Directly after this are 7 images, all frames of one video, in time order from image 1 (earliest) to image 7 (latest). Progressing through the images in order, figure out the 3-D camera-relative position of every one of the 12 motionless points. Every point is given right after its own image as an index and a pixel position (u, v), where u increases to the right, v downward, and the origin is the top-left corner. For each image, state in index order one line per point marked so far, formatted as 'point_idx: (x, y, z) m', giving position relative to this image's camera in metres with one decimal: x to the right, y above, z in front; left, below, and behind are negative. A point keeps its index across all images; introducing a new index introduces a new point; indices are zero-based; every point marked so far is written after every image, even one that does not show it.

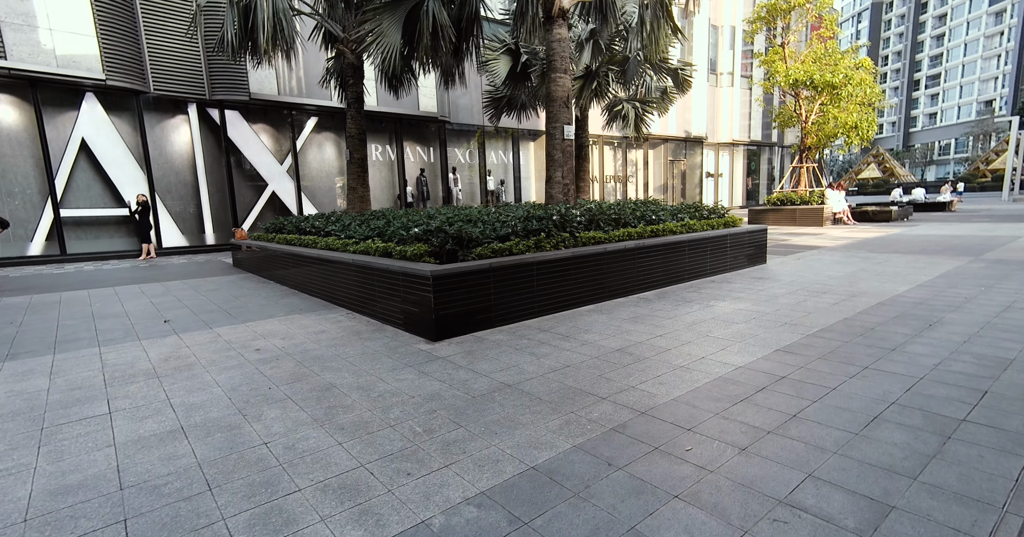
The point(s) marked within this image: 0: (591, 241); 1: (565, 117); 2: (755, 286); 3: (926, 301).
0: (+1.0, +0.4, +7.4) m
1: (+0.8, +2.5, +9.0) m
2: (+3.6, -0.3, +8.2) m
3: (+4.9, -0.4, +6.6) m
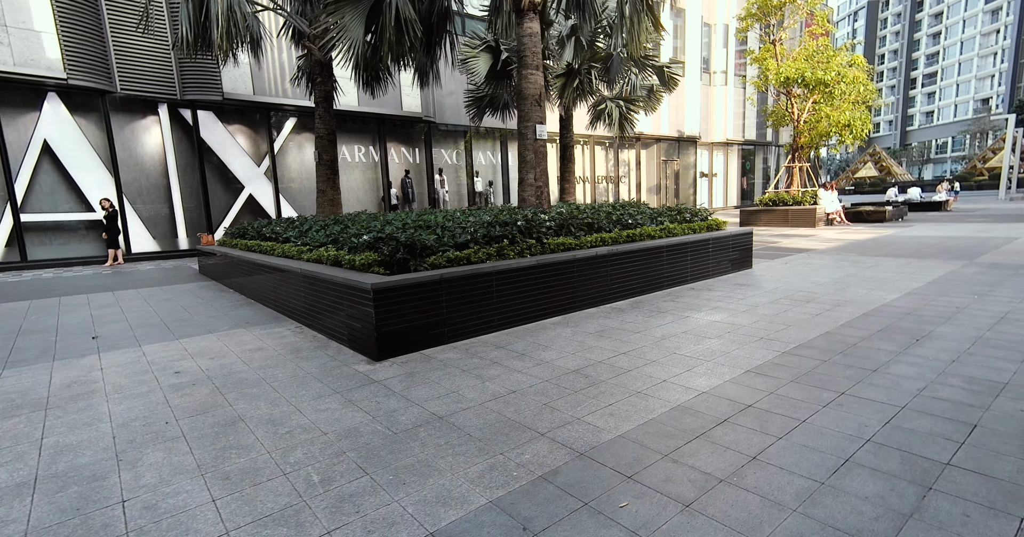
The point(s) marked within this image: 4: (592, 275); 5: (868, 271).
0: (+0.6, +0.3, +6.9) m
1: (+0.4, +2.4, +8.5) m
2: (+3.2, -0.4, +7.8) m
3: (+4.5, -0.5, +6.2) m
4: (+1.0, -0.1, +7.0) m
5: (+6.0, 0.0, +9.3) m
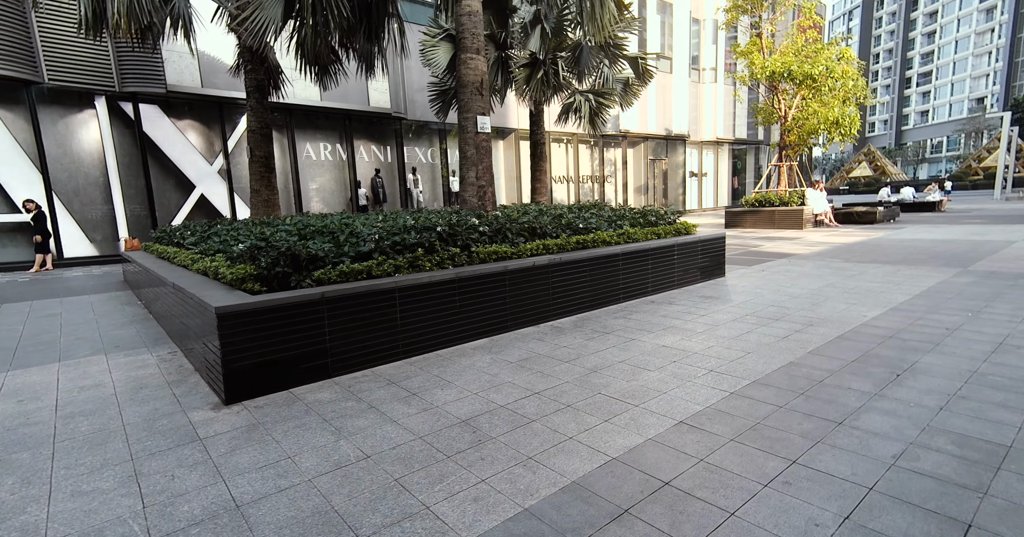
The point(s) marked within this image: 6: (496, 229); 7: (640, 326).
0: (-0.2, +0.1, +6.0) m
1: (-0.5, +2.2, +7.6) m
2: (+2.3, -0.5, +6.9) m
3: (+3.6, -0.6, +5.3) m
4: (+0.2, -0.2, +6.1) m
5: (+5.1, -0.2, +8.4) m
6: (-0.2, +0.5, +6.5) m
7: (+1.4, -0.6, +6.1) m
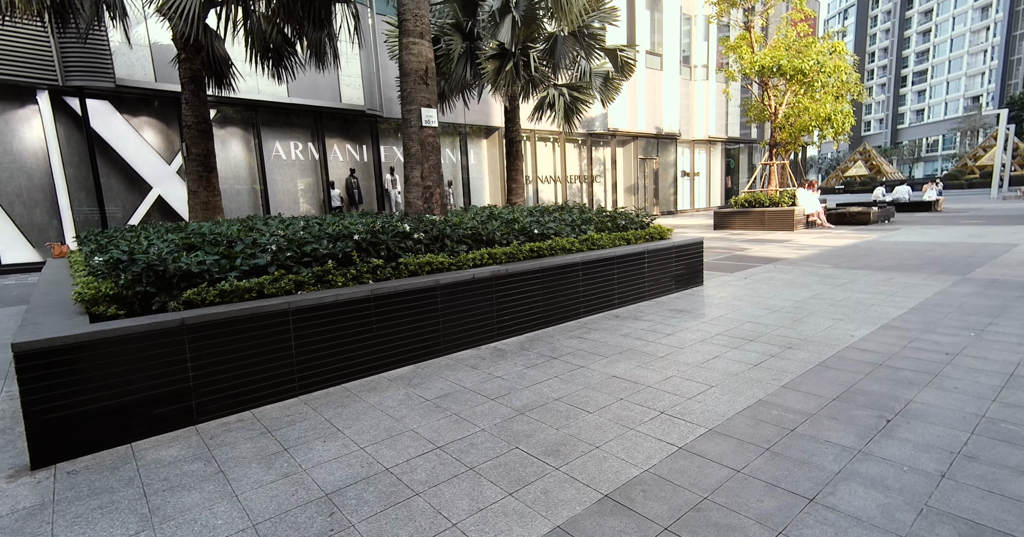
0: (-0.9, 0.0, +5.2) m
1: (-1.1, +2.1, +6.8) m
2: (+1.7, -0.6, +6.1) m
3: (+3.0, -0.8, +4.5) m
4: (-0.4, -0.4, +5.3) m
5: (+4.5, -0.3, +7.6) m
6: (-0.8, +0.3, +5.7) m
7: (+0.8, -0.8, +5.3) m
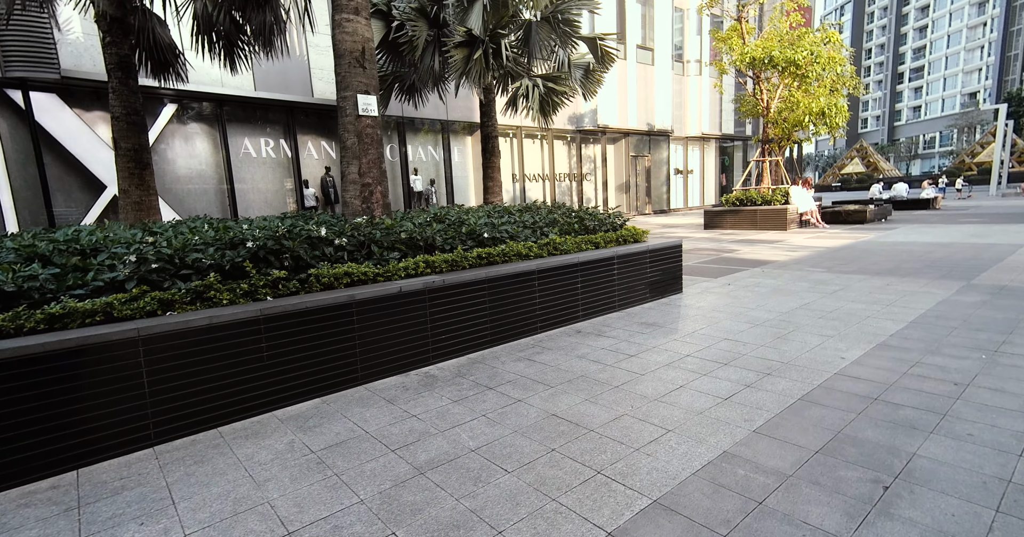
0: (-1.4, -0.1, +4.4) m
1: (-1.7, +2.0, +6.0) m
2: (+1.2, -0.7, +5.3) m
3: (+2.5, -0.9, +3.7) m
4: (-1.0, -0.5, +4.5) m
5: (+3.9, -0.4, +6.9) m
6: (-1.4, +0.2, +4.9) m
7: (+0.2, -0.9, +4.5) m
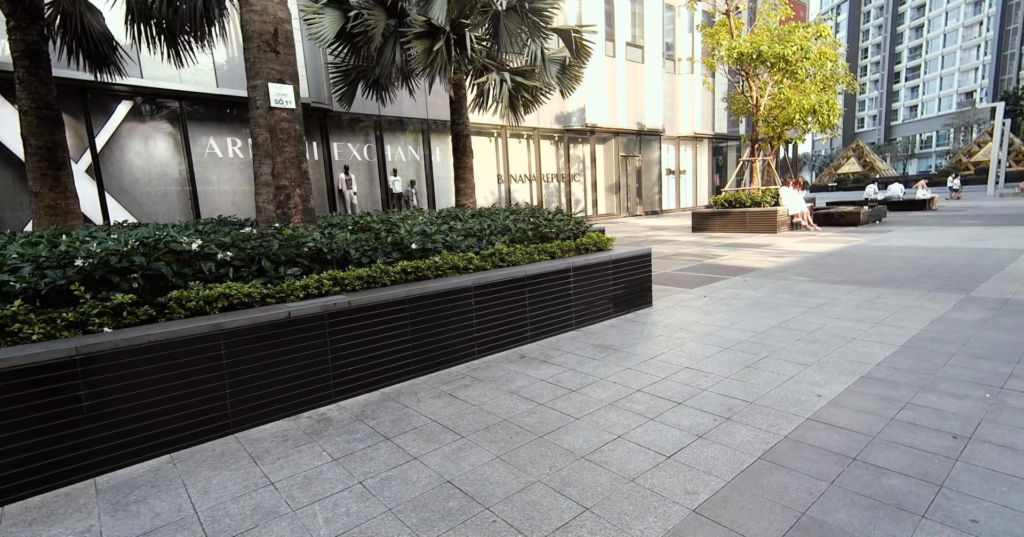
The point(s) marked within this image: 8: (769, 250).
0: (-2.0, -0.3, +3.6) m
1: (-2.3, +1.9, +5.2) m
2: (+0.6, -0.9, +4.6) m
3: (+1.9, -1.0, +3.0) m
4: (-1.6, -0.6, +3.7) m
5: (+3.3, -0.5, +6.1) m
6: (-2.0, +0.1, +4.1) m
7: (-0.4, -1.0, +3.7) m
8: (+5.8, +0.4, +12.4) m
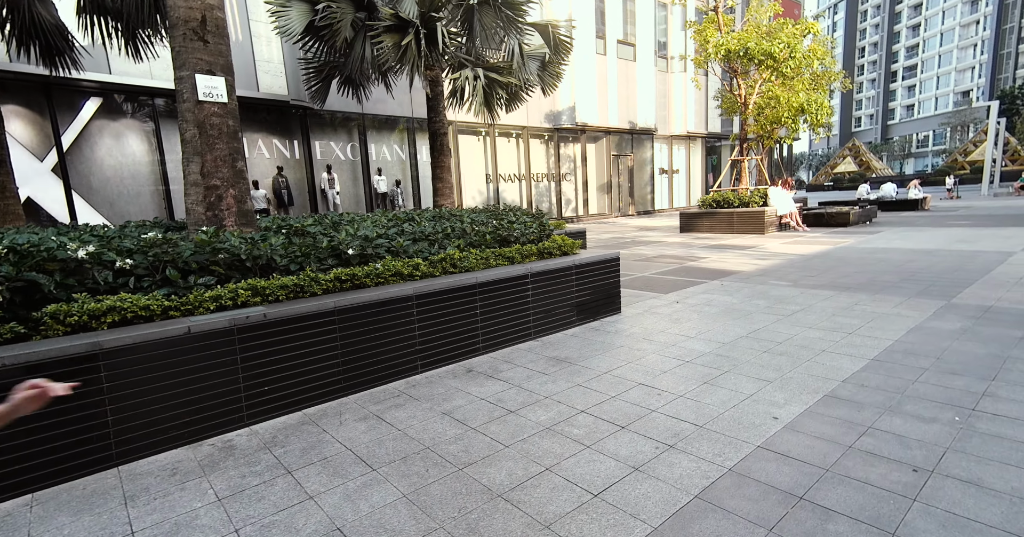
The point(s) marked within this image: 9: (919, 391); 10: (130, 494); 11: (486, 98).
0: (-2.5, -0.3, +3.2) m
1: (-2.8, +1.8, +4.8) m
2: (+0.1, -0.9, +4.2) m
3: (+1.4, -1.1, +2.6) m
4: (-2.1, -0.7, +3.4) m
5: (+2.8, -0.6, +5.8) m
6: (-2.4, 0.0, +3.8) m
7: (-0.8, -1.1, +3.4) m
8: (+5.3, +0.4, +12.1) m
9: (+2.8, -0.8, +3.8) m
10: (-2.0, -1.2, +2.8) m
11: (-0.4, +3.3, +10.7) m
